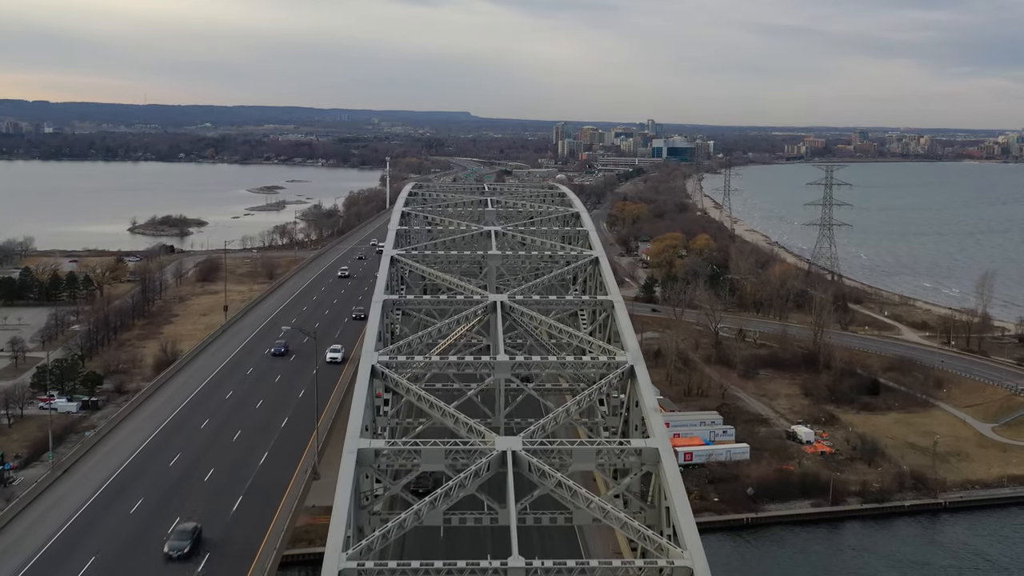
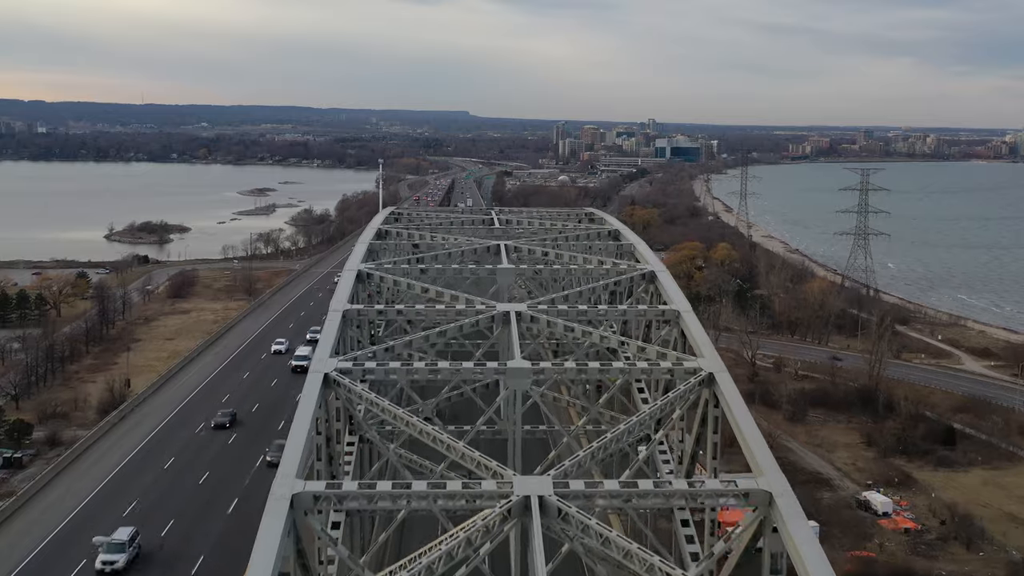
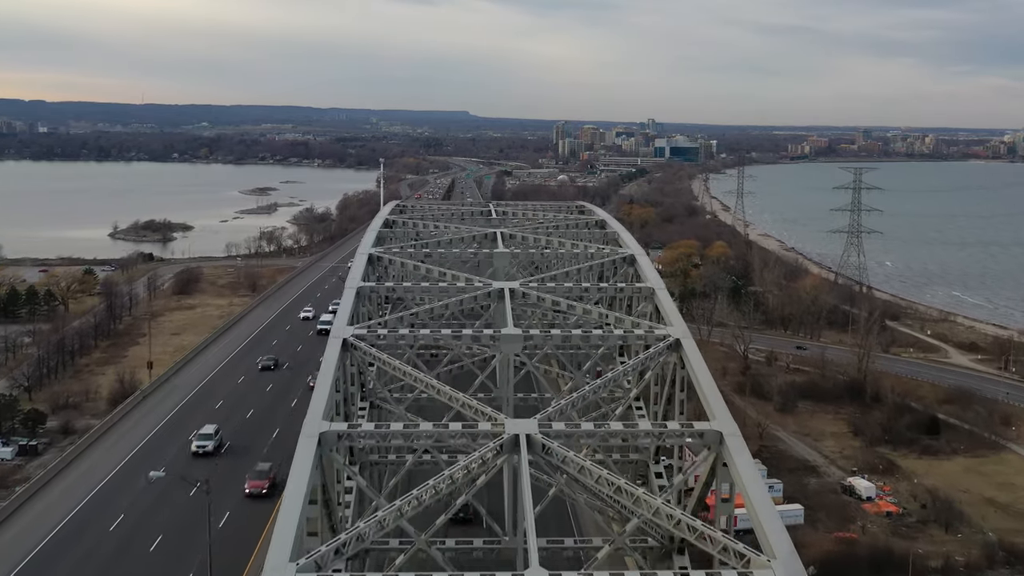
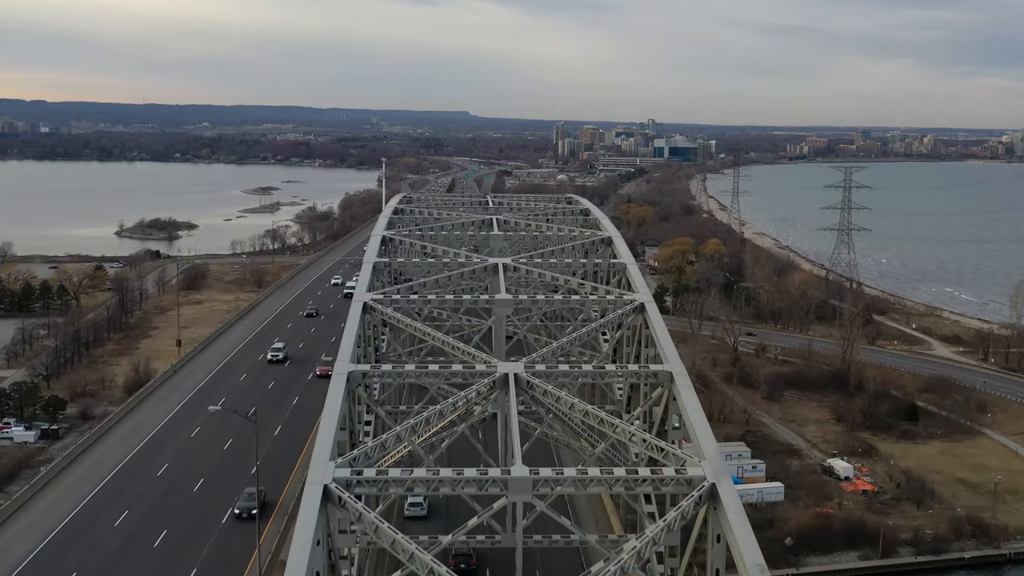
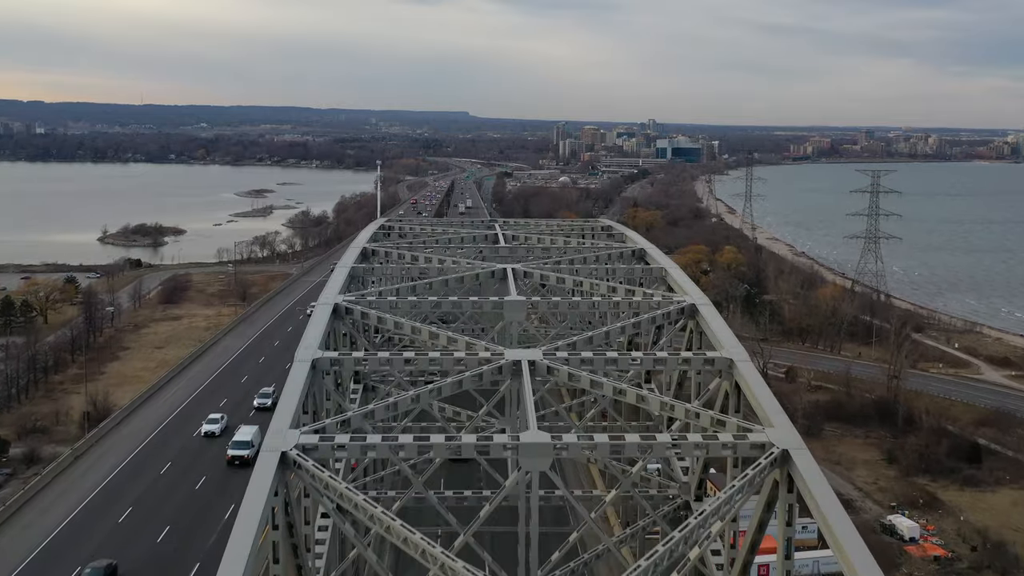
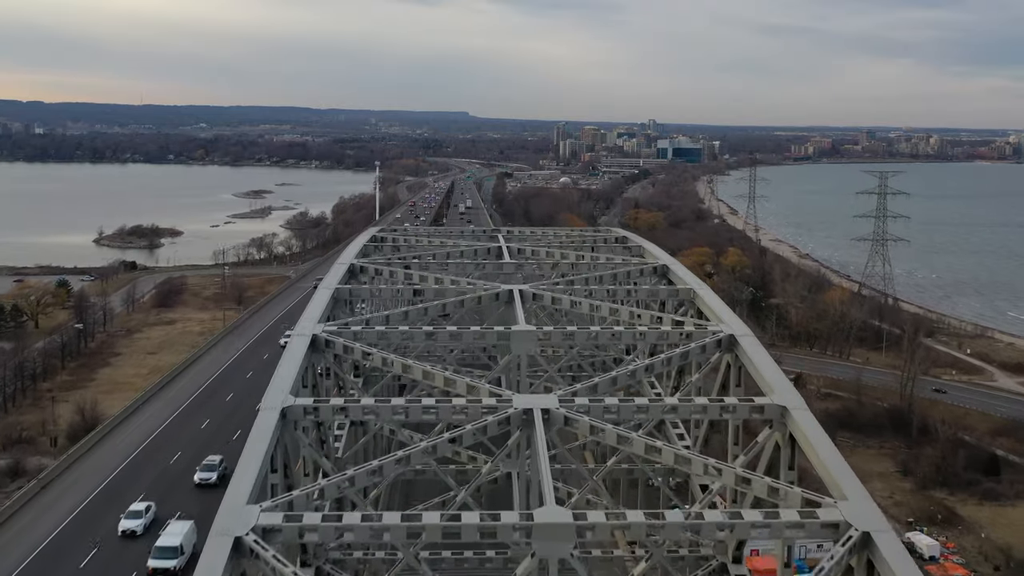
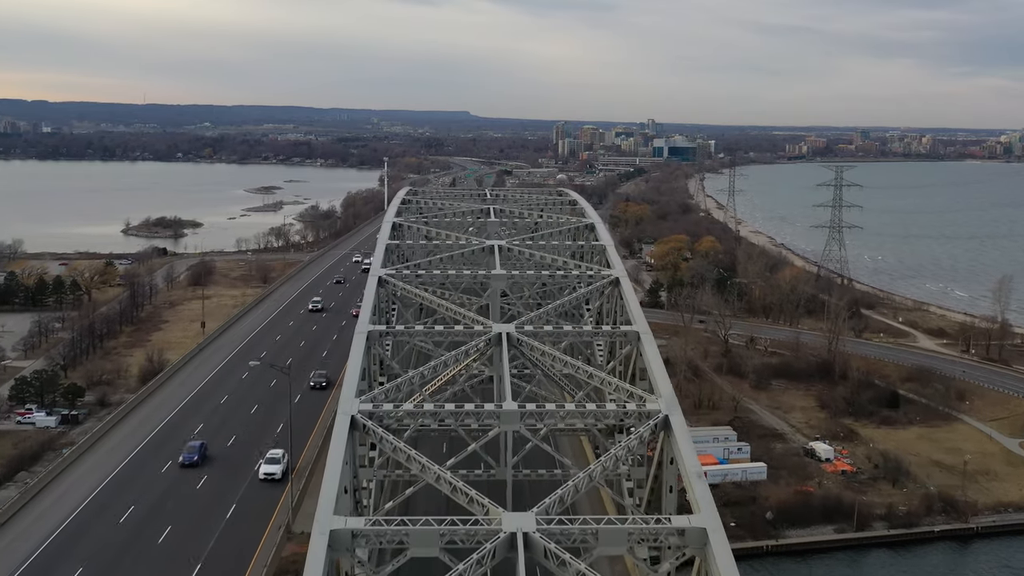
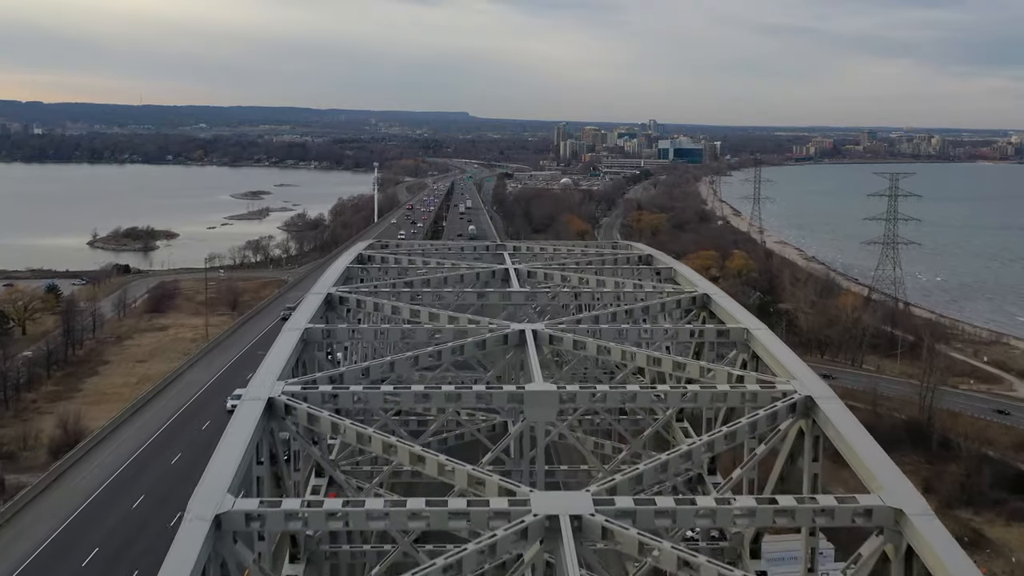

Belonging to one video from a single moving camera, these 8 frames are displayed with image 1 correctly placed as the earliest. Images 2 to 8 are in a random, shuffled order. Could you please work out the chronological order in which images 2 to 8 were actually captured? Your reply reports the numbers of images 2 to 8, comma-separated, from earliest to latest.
7, 4, 3, 2, 5, 6, 8
